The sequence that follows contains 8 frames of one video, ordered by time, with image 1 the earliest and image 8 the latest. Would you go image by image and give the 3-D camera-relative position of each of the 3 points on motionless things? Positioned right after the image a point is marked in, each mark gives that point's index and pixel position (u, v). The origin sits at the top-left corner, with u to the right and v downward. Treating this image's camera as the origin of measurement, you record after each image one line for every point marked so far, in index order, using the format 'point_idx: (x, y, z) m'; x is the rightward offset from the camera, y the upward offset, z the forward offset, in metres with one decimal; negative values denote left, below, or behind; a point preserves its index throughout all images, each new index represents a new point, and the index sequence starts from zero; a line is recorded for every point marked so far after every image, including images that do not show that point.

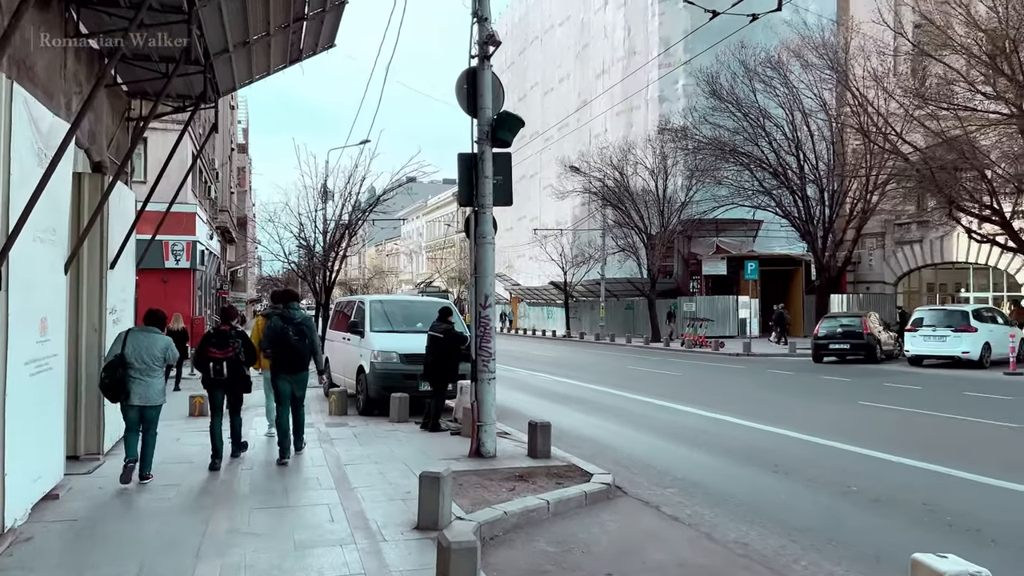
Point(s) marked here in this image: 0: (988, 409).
0: (+8.6, -2.2, +14.0) m
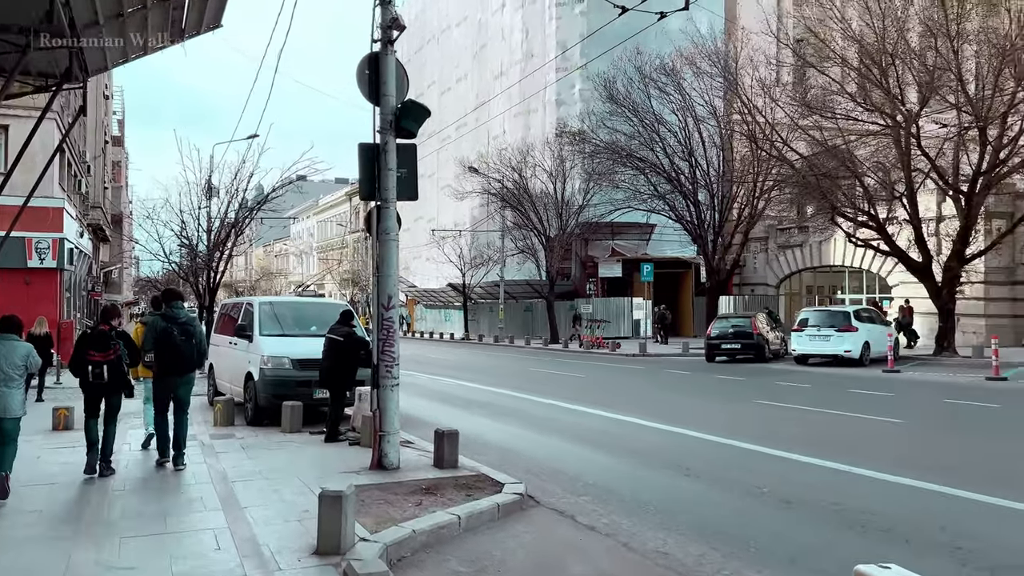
0: (+6.8, -2.2, +14.6) m
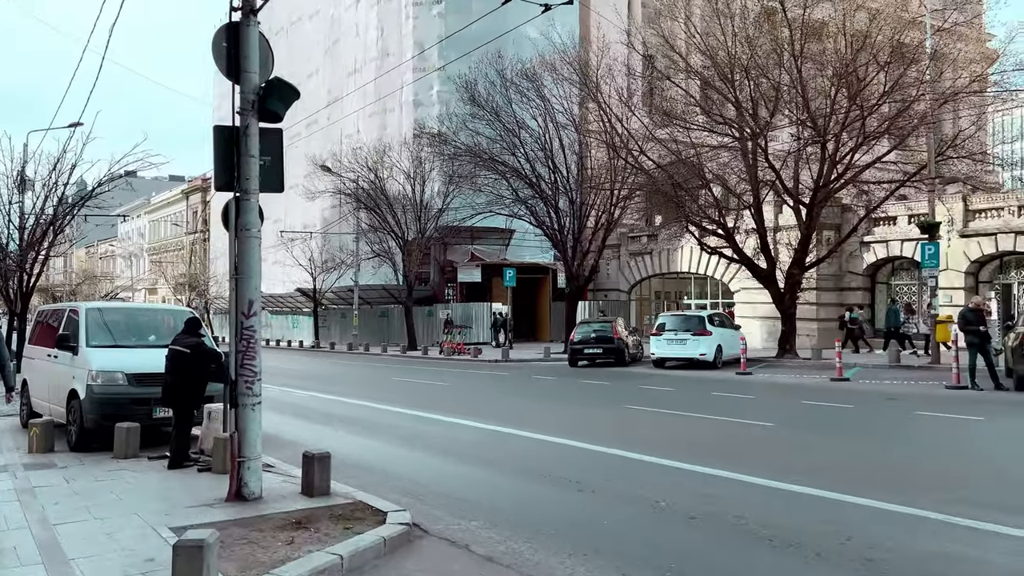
0: (+4.3, -2.3, +15.0) m
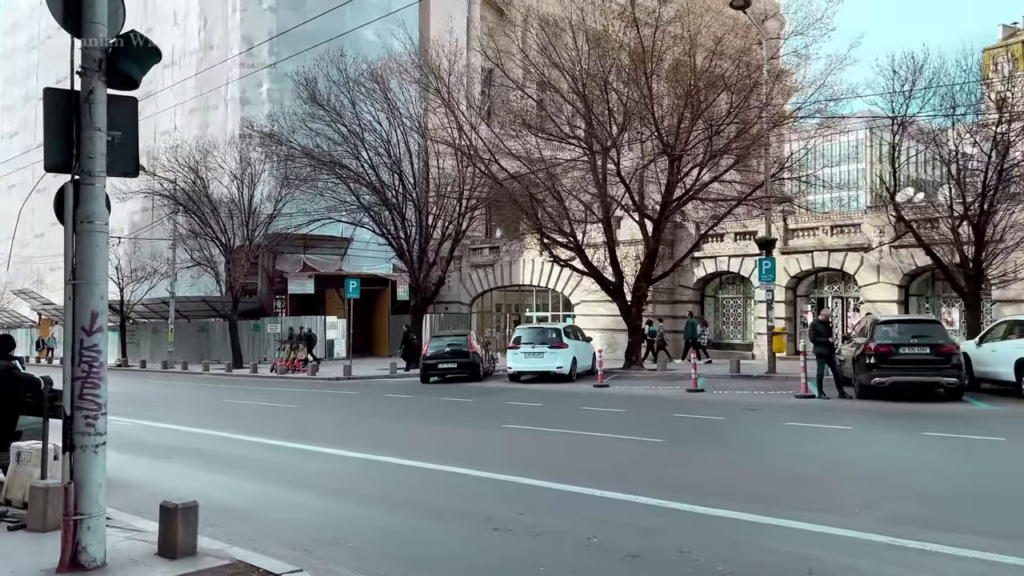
0: (+1.8, -2.5, +14.7) m
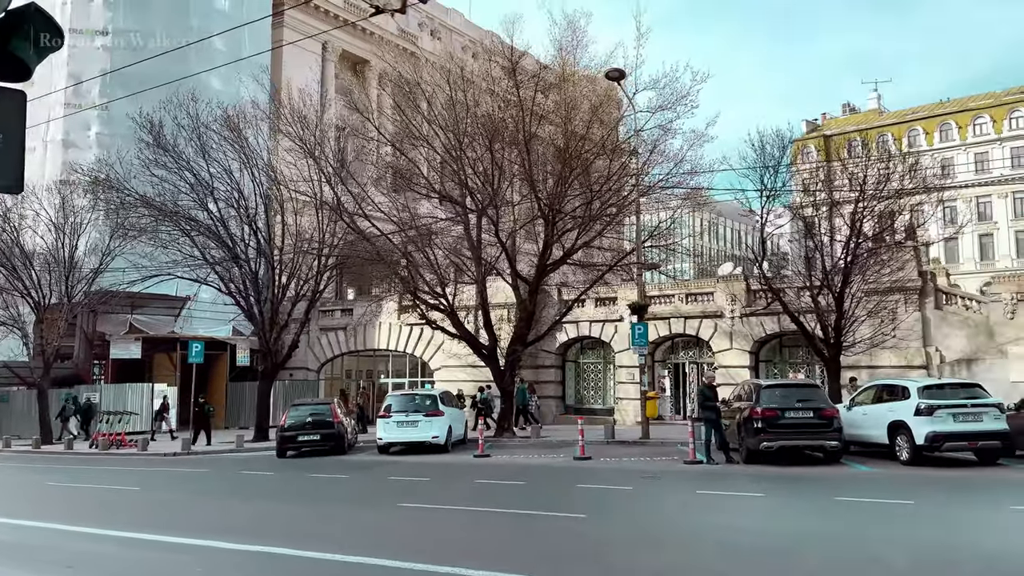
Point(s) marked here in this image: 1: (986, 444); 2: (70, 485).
0: (-0.1, -3.6, +13.7) m
1: (+8.4, -2.8, +13.9) m
2: (-9.0, -4.1, +16.0) m
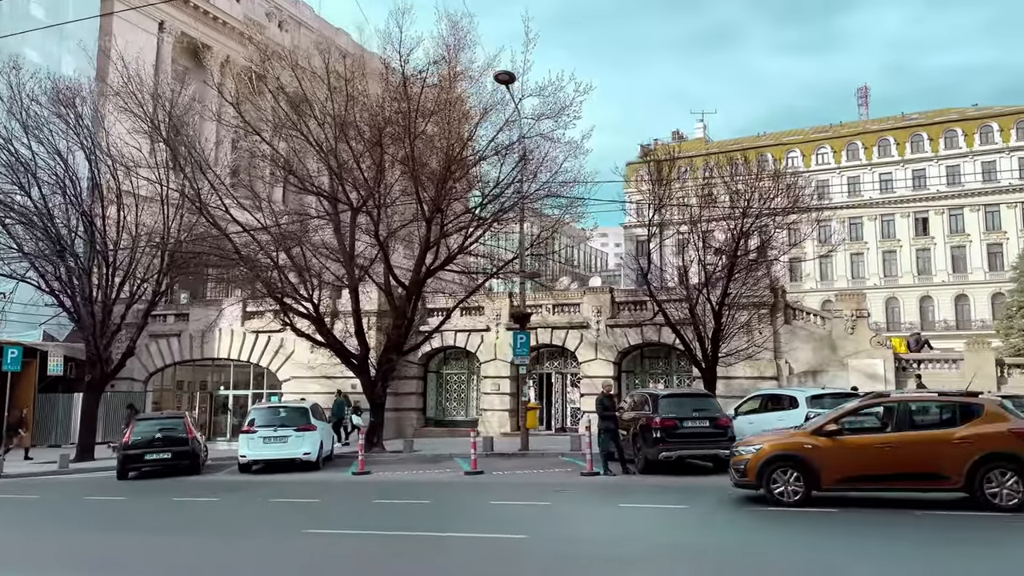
0: (-1.6, -3.7, +12.6) m
1: (+6.7, -3.0, +14.7) m
2: (-10.9, -3.9, +13.0) m
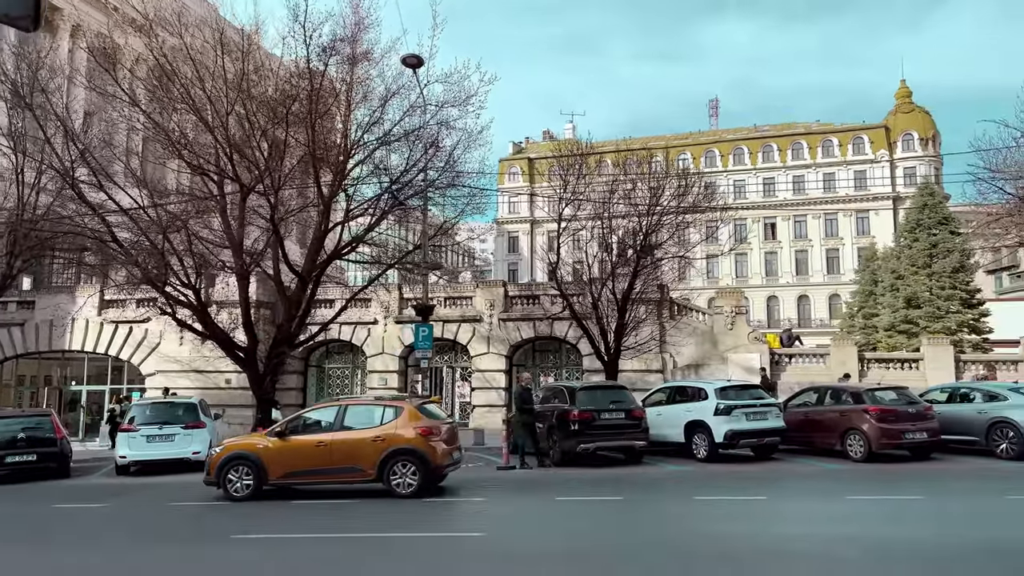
0: (-2.7, -3.5, +11.9) m
1: (+5.1, -3.0, +15.4) m
2: (-11.9, -3.5, +10.6) m
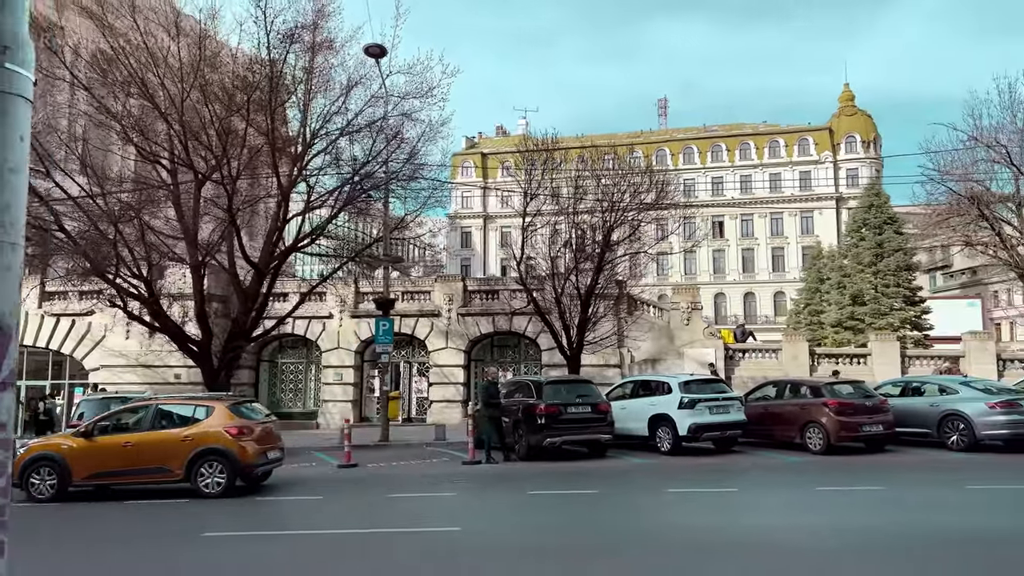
0: (-3.1, -3.4, +11.6) m
1: (+4.4, -2.9, +15.7) m
2: (-12.2, -3.3, +9.7) m
